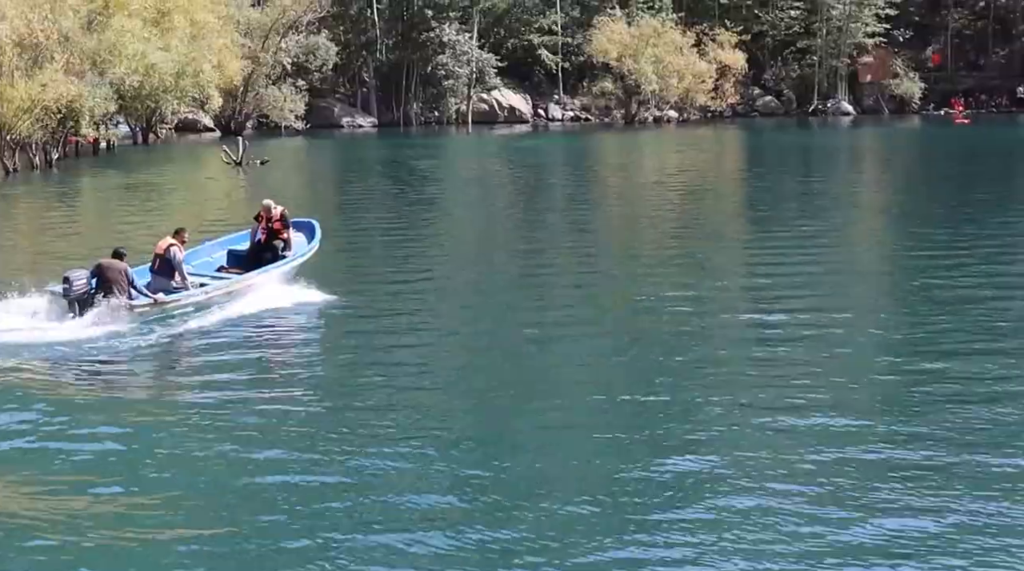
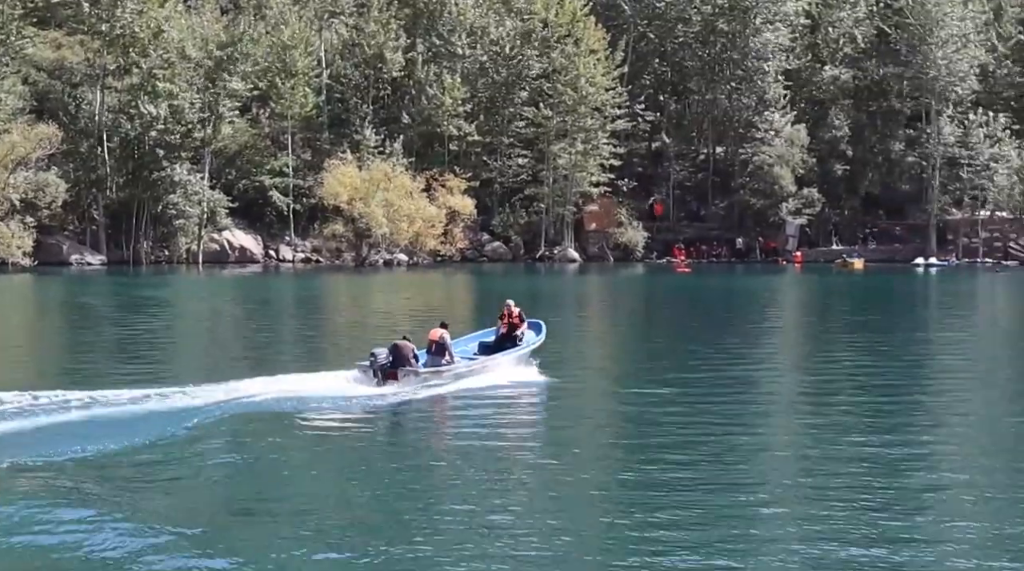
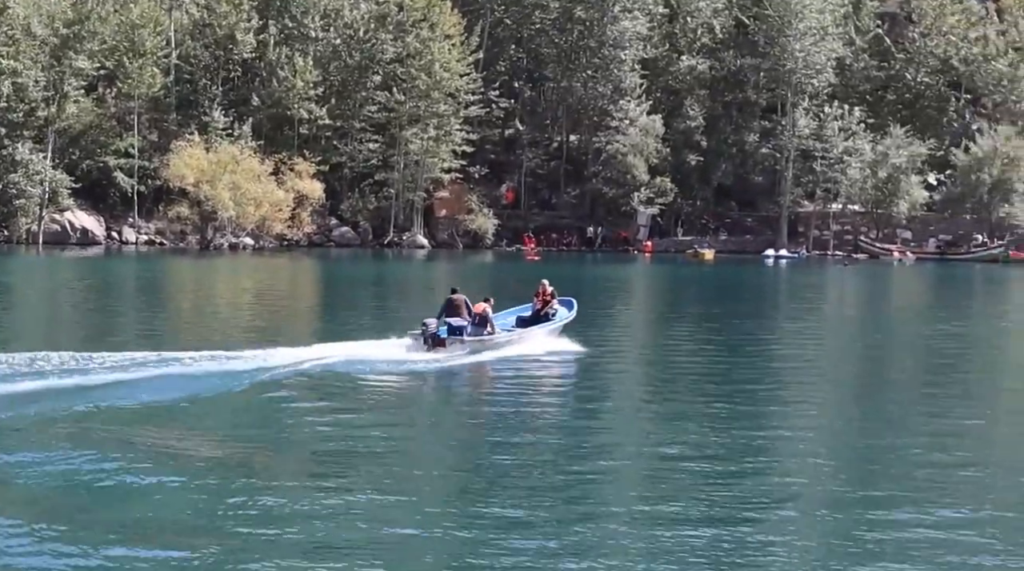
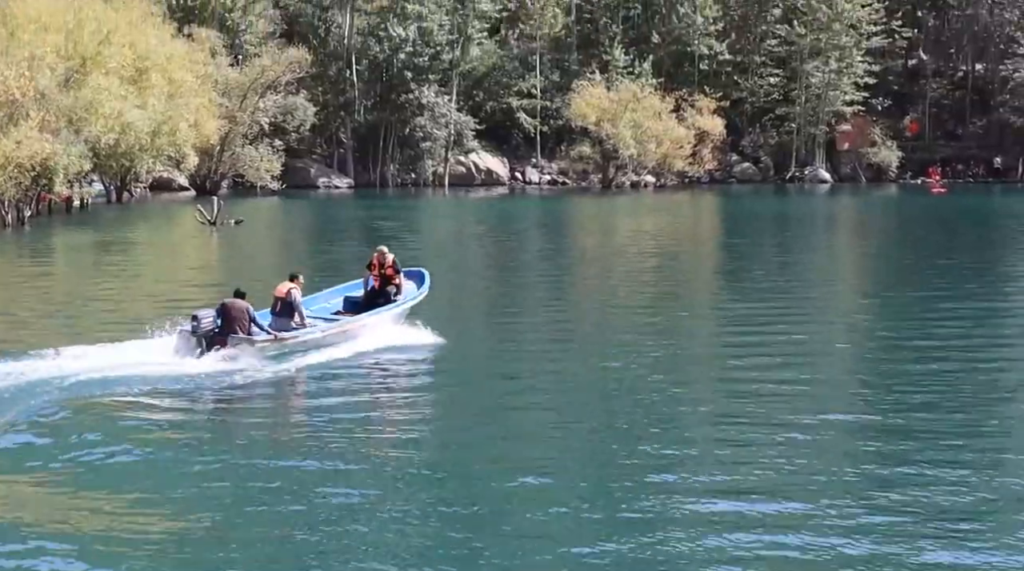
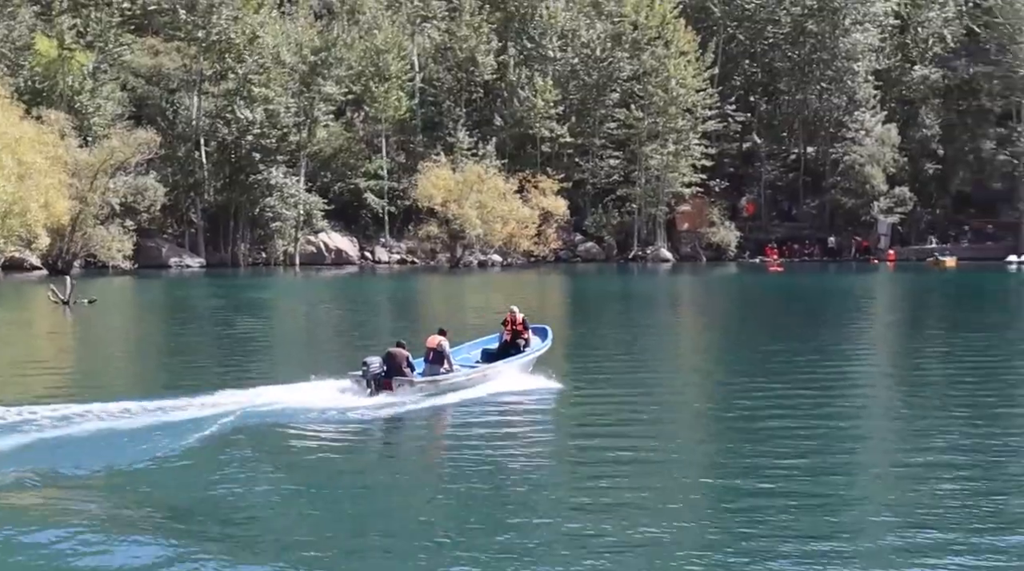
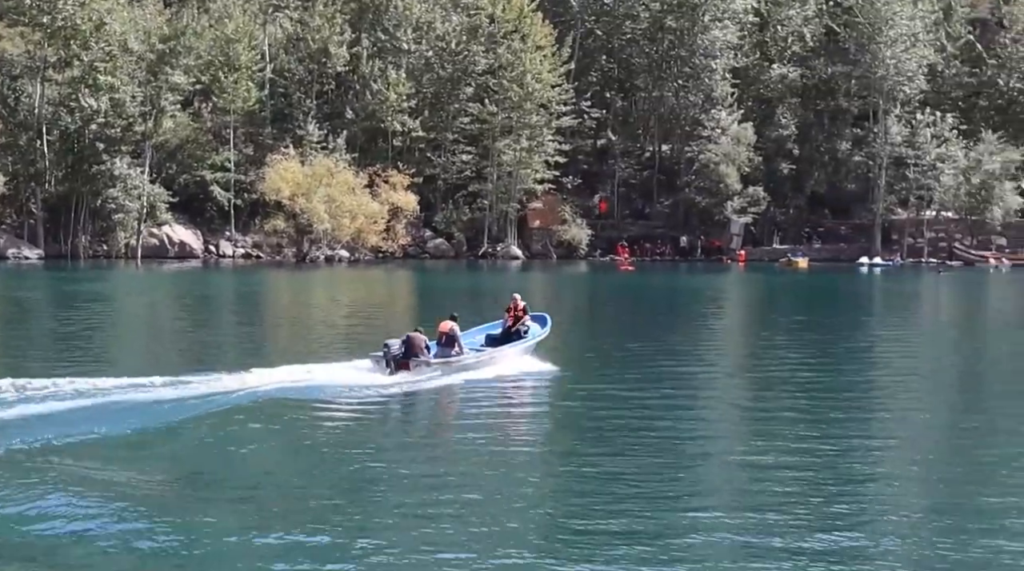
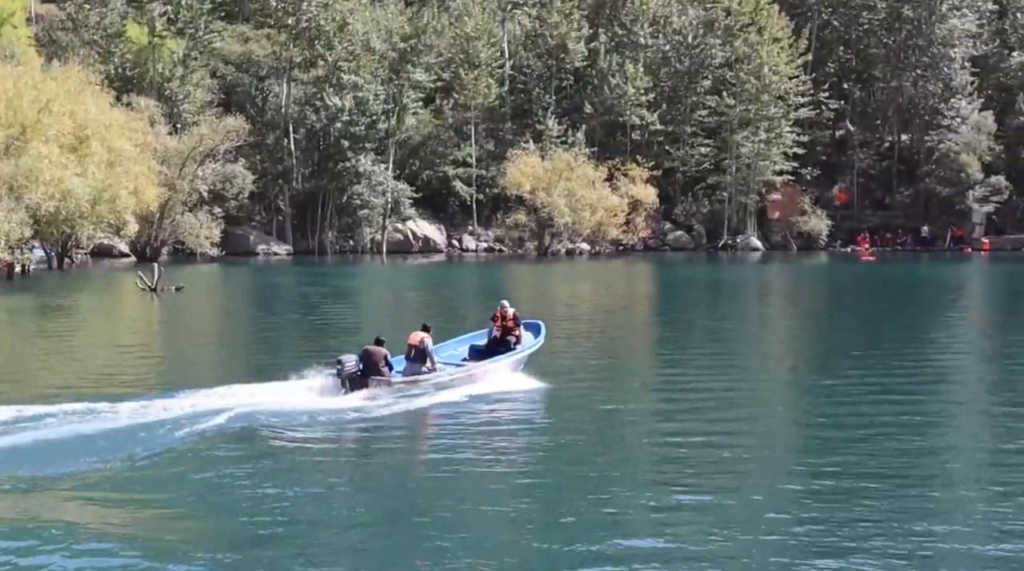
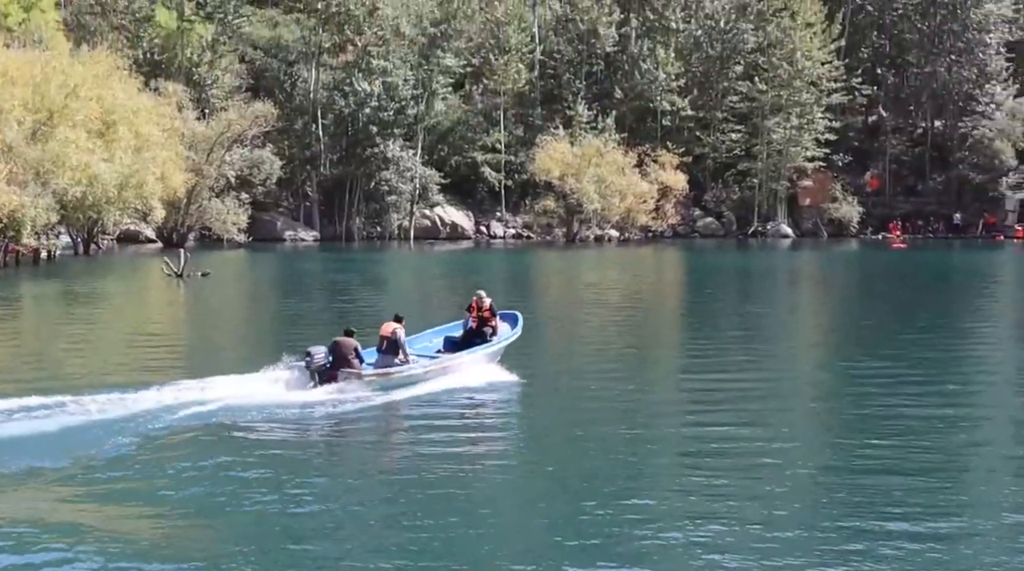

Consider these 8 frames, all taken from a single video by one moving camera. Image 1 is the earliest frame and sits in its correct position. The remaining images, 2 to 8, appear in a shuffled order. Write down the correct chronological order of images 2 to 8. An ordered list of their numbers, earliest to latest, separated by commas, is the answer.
4, 8, 7, 5, 2, 6, 3
